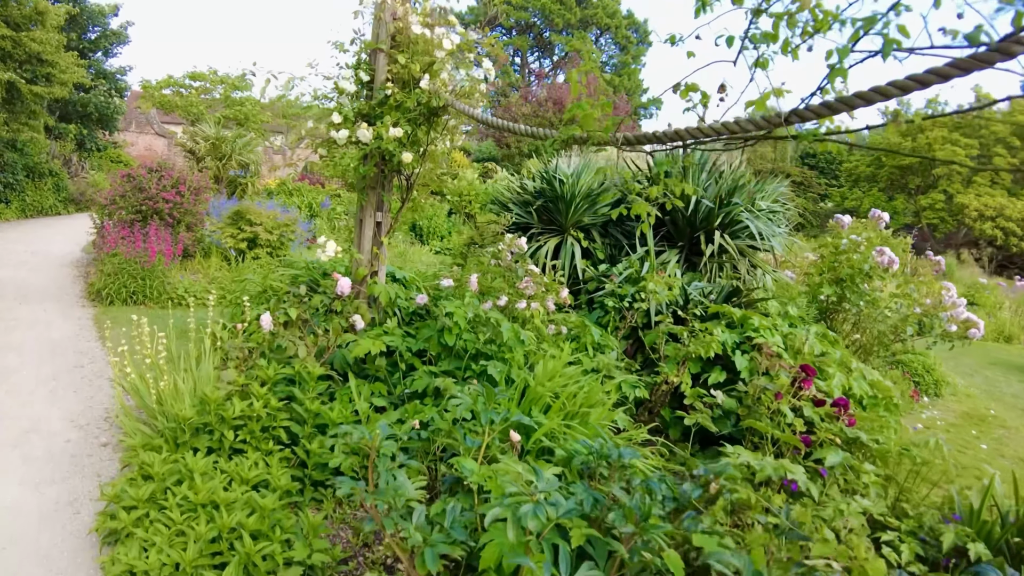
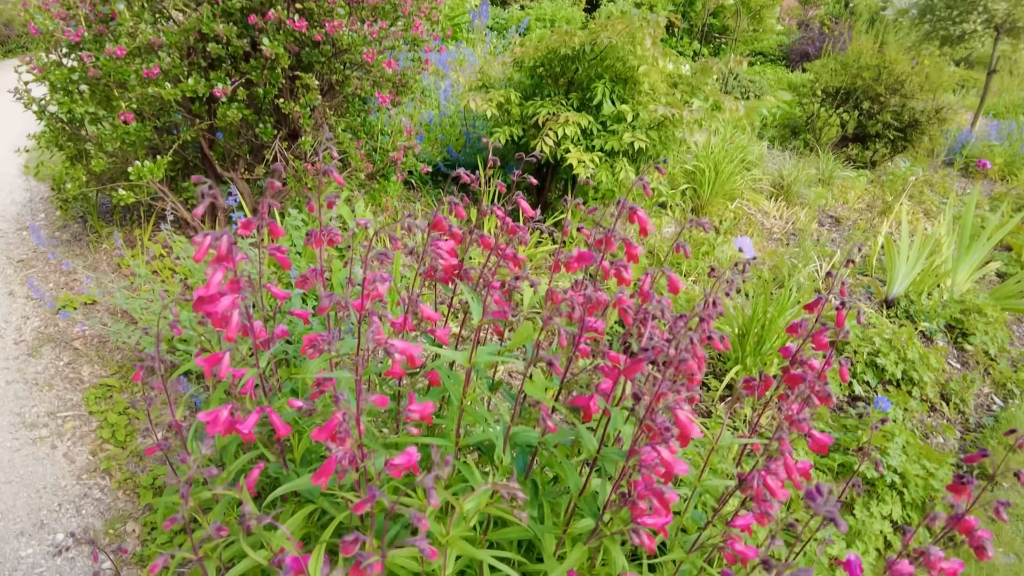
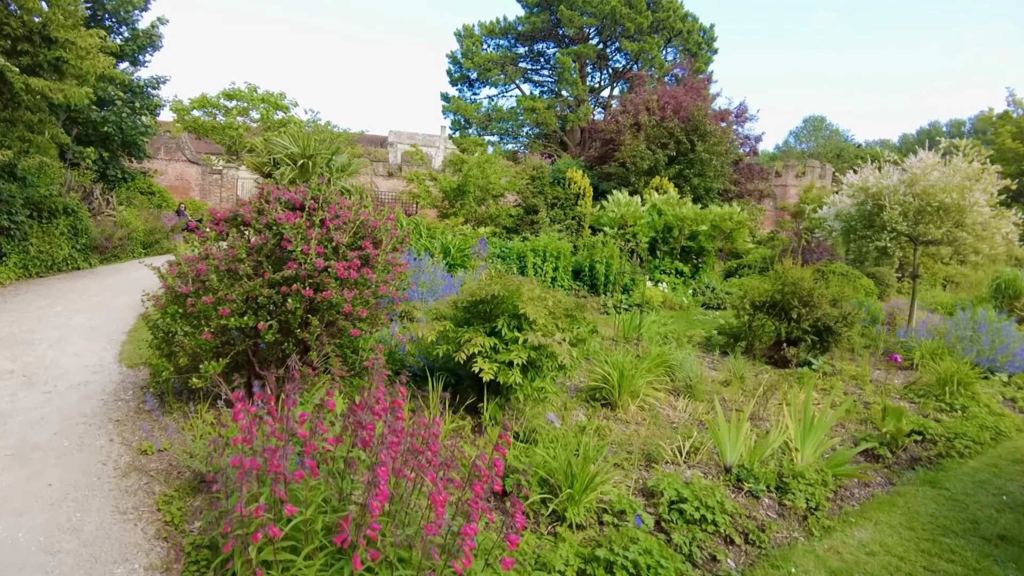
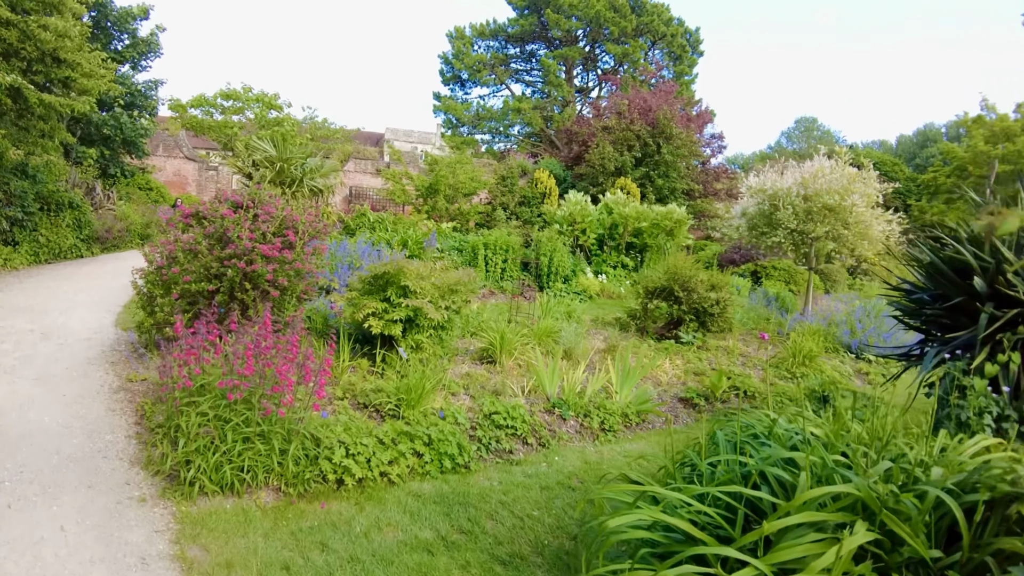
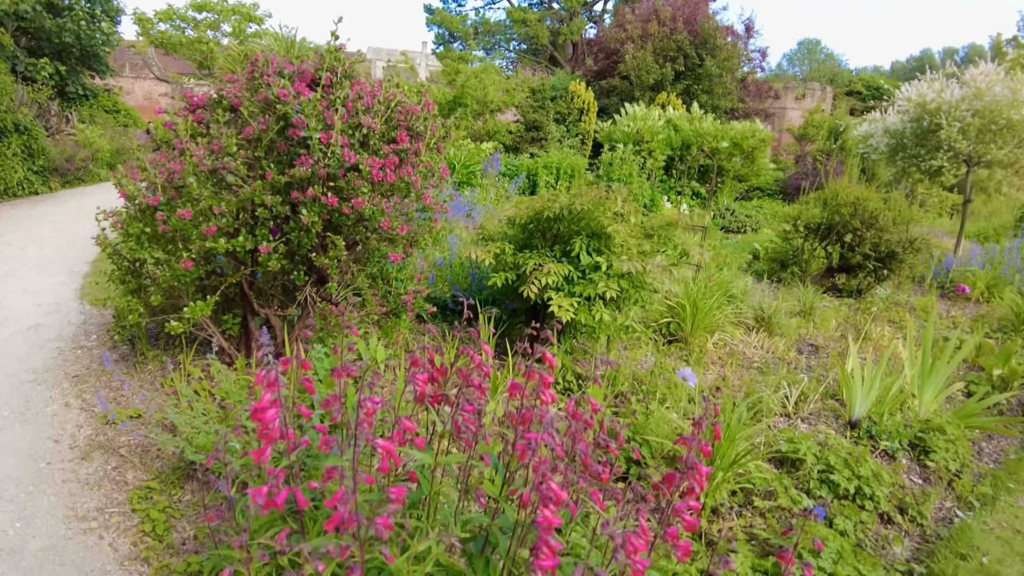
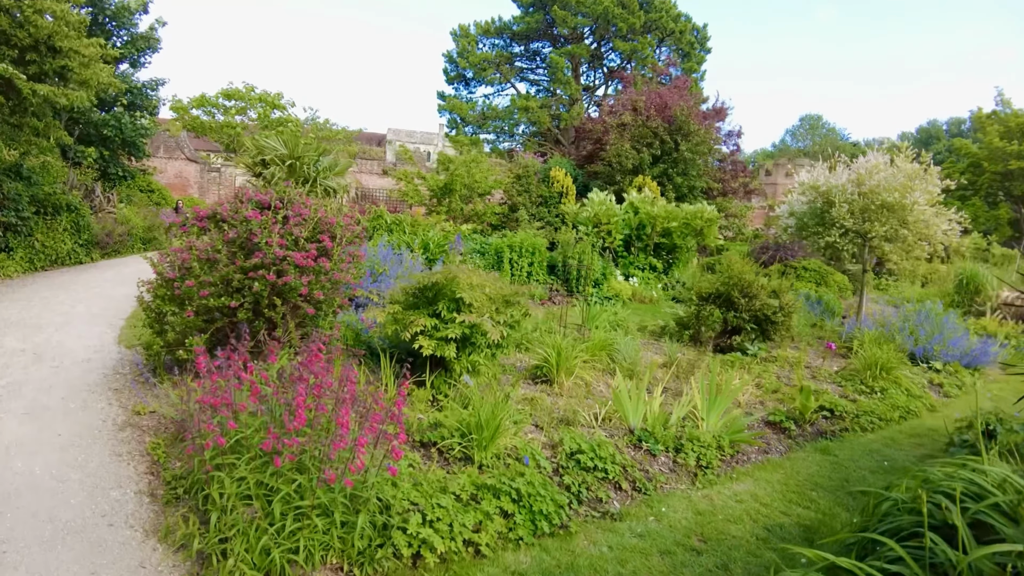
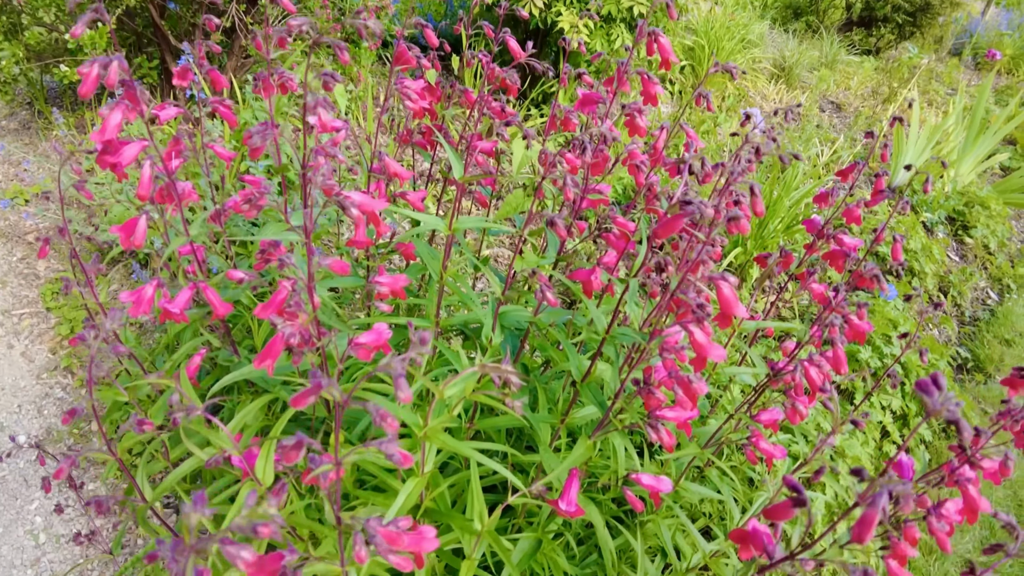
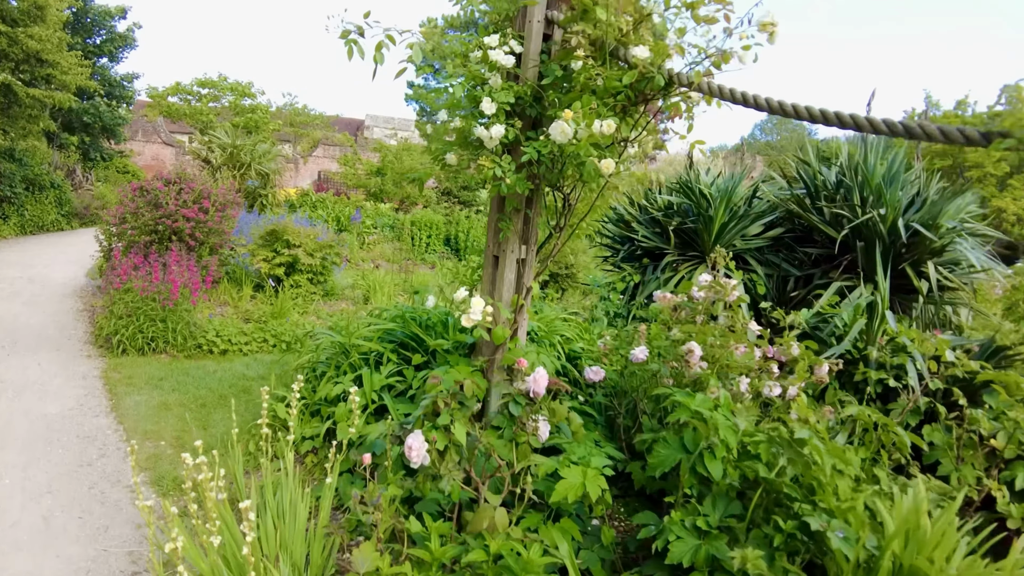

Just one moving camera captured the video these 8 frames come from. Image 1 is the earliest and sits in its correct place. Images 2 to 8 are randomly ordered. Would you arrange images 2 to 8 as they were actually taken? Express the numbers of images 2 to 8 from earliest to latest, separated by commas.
8, 4, 6, 3, 5, 2, 7
